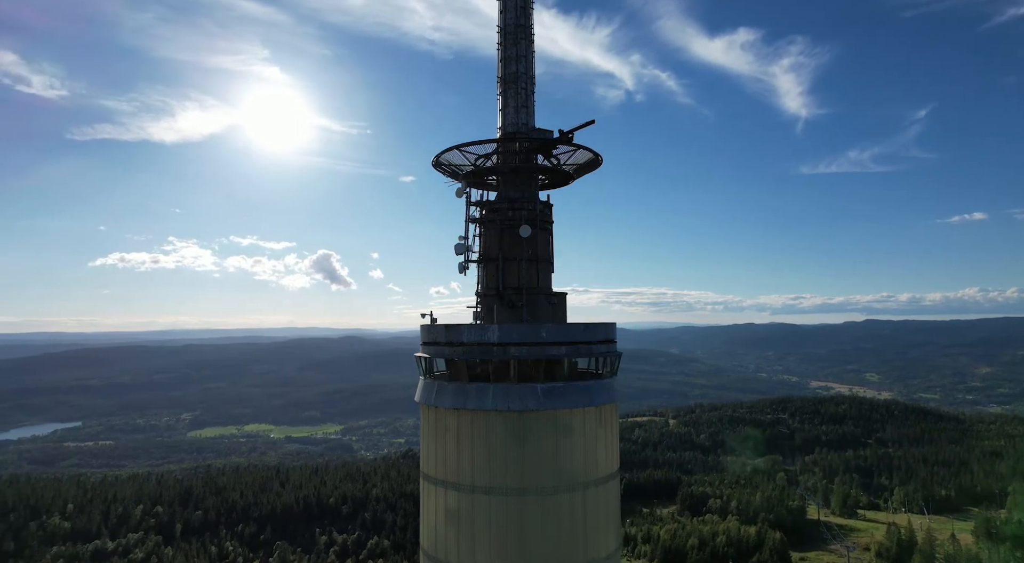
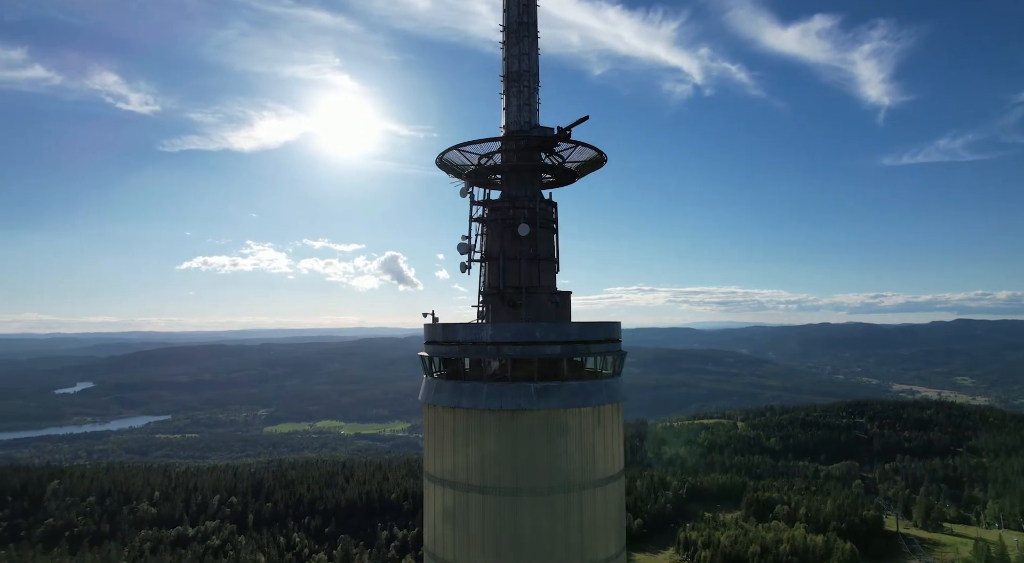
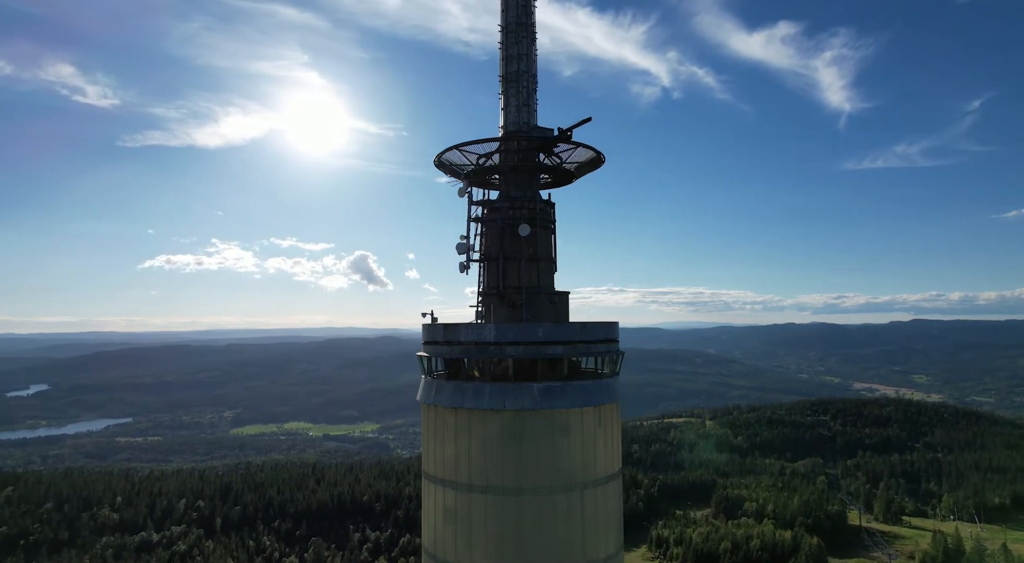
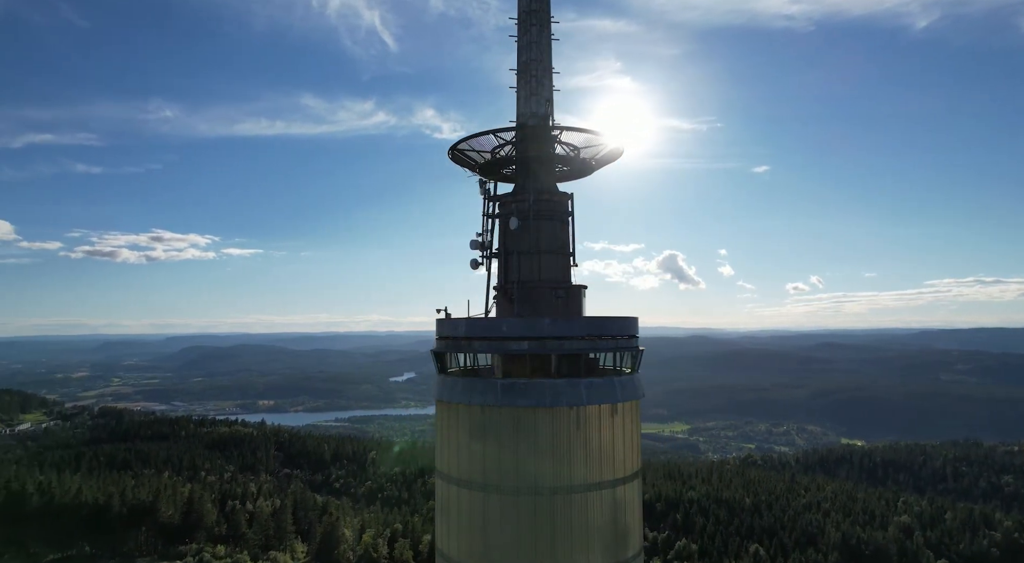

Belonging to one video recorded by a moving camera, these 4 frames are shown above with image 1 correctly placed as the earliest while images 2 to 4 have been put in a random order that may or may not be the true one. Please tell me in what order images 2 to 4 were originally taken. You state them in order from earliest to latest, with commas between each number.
3, 2, 4
